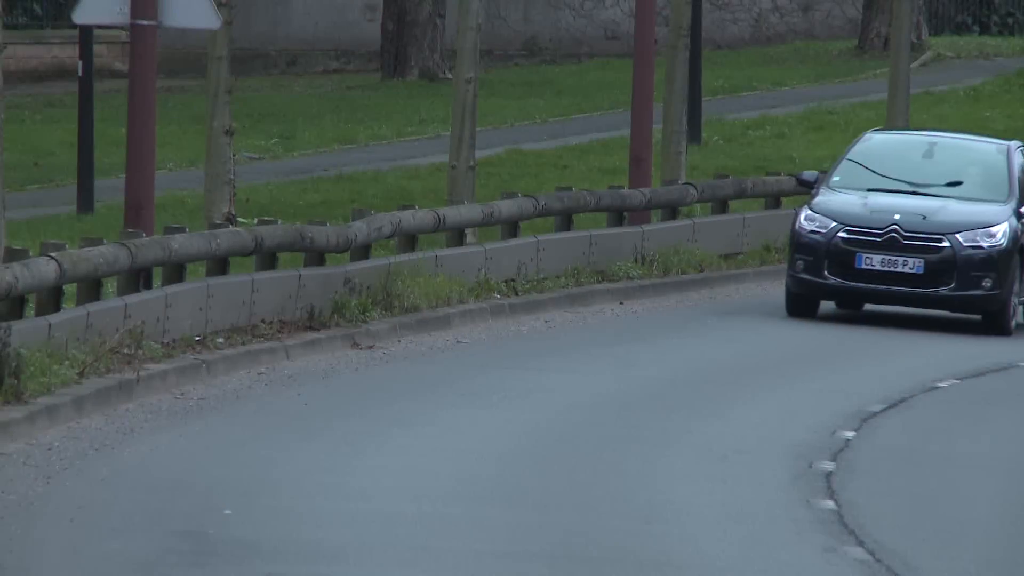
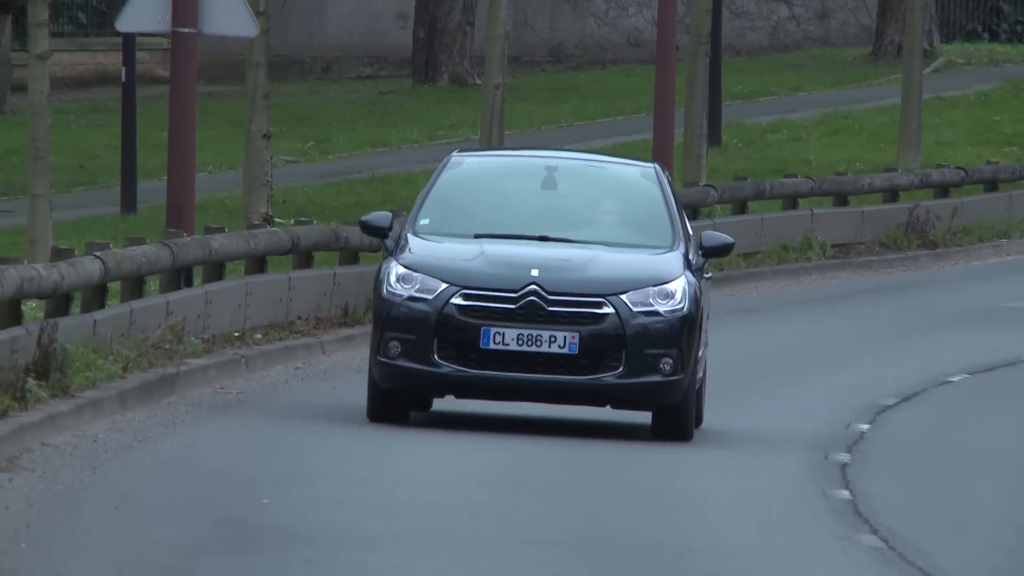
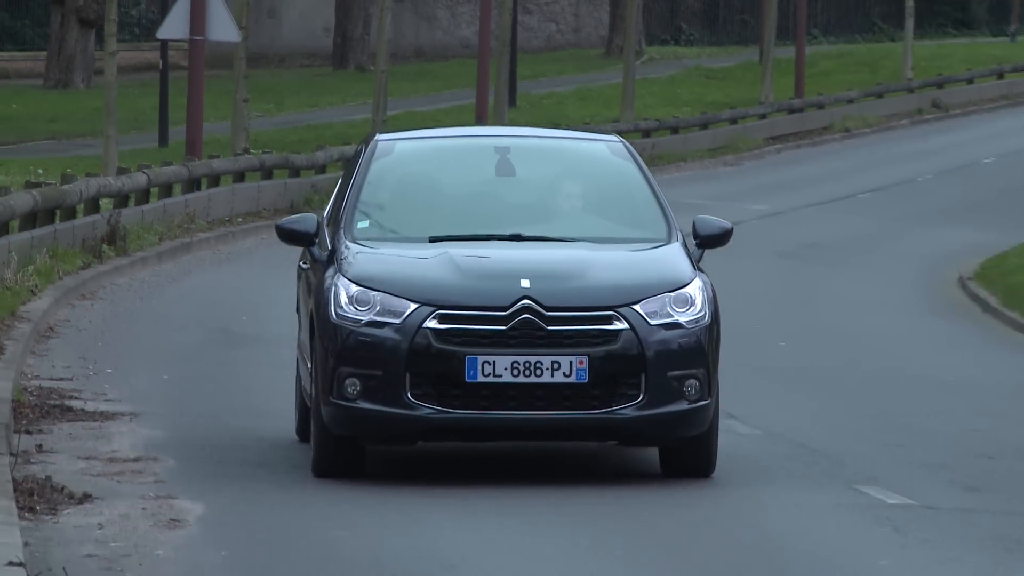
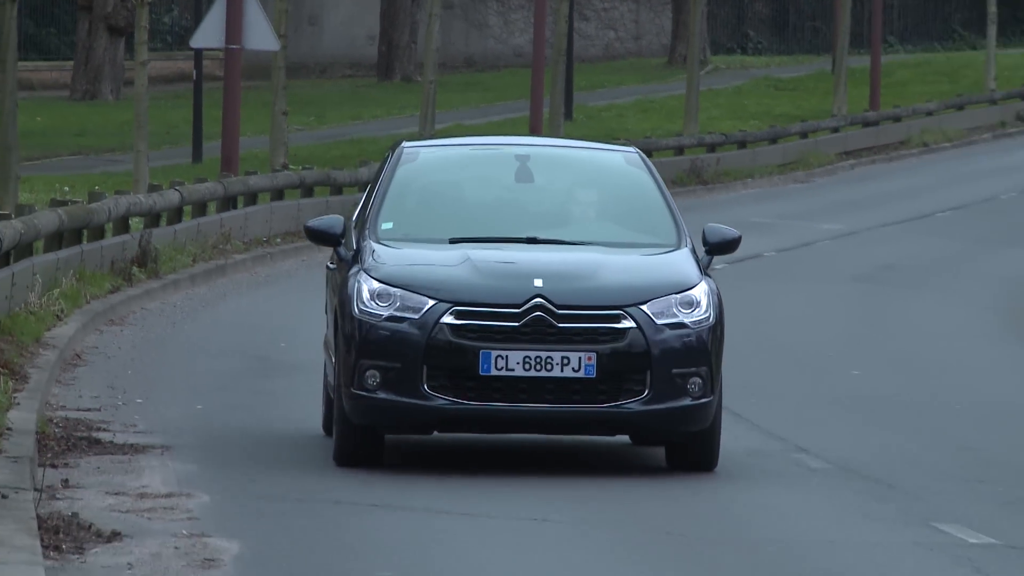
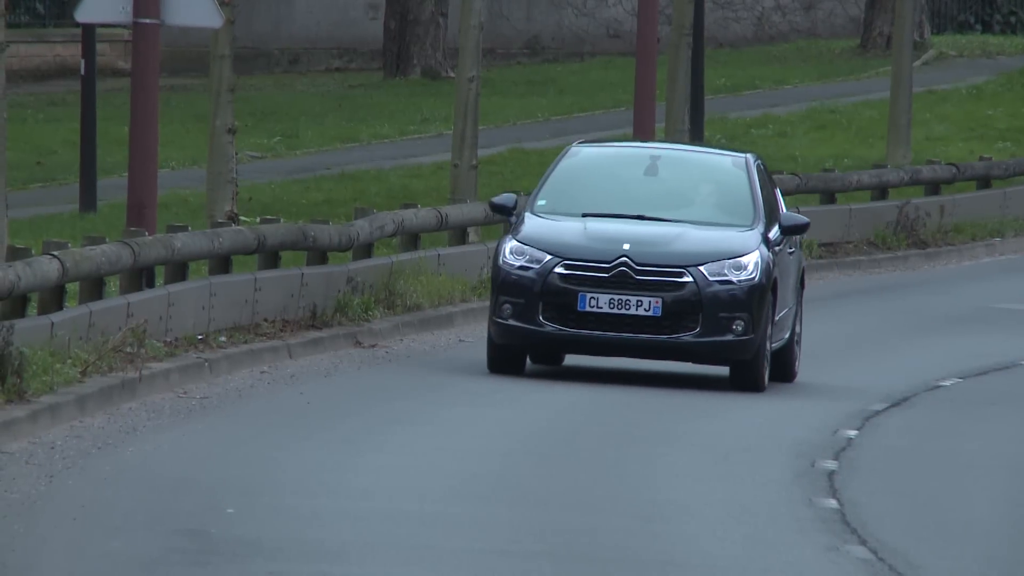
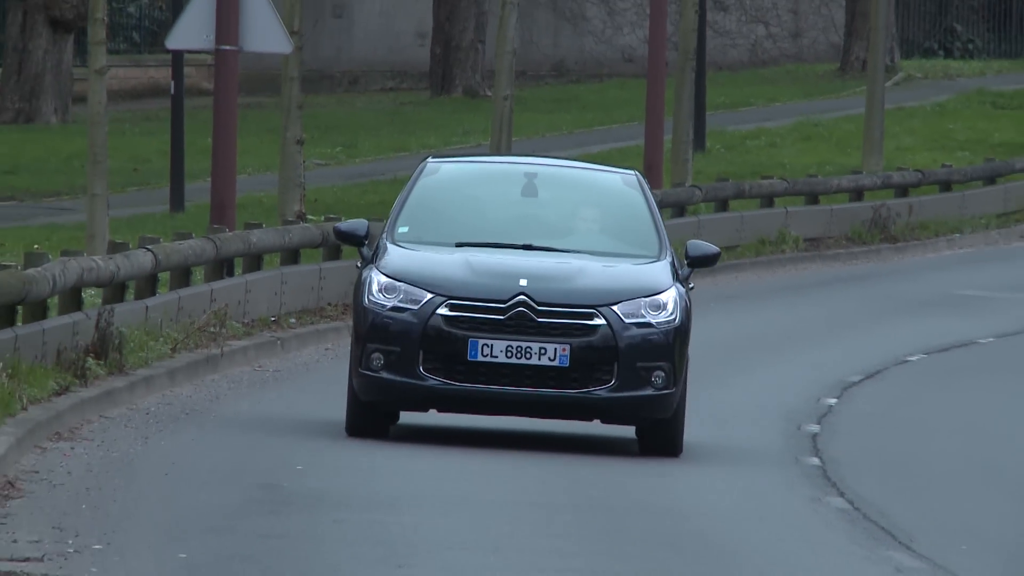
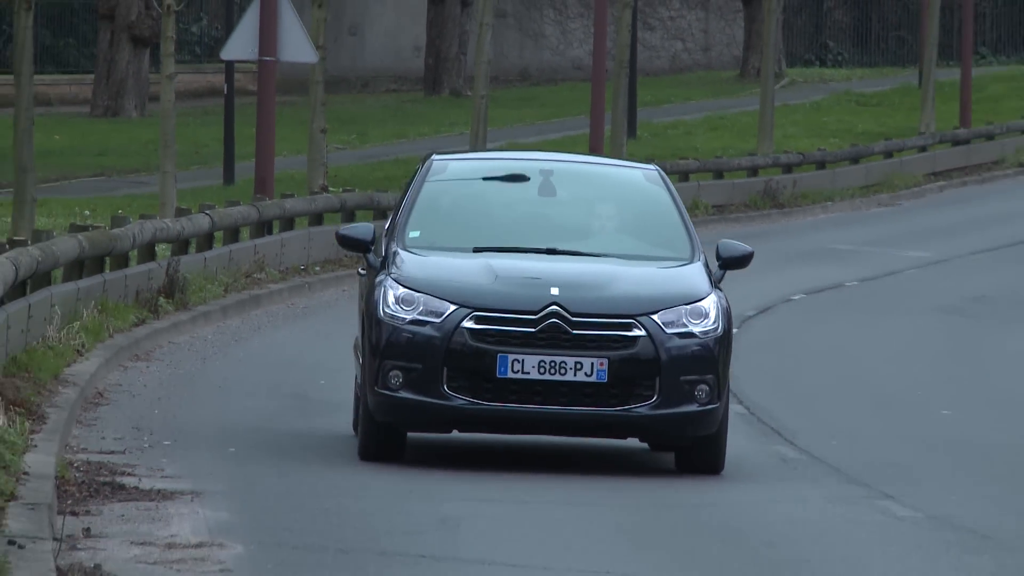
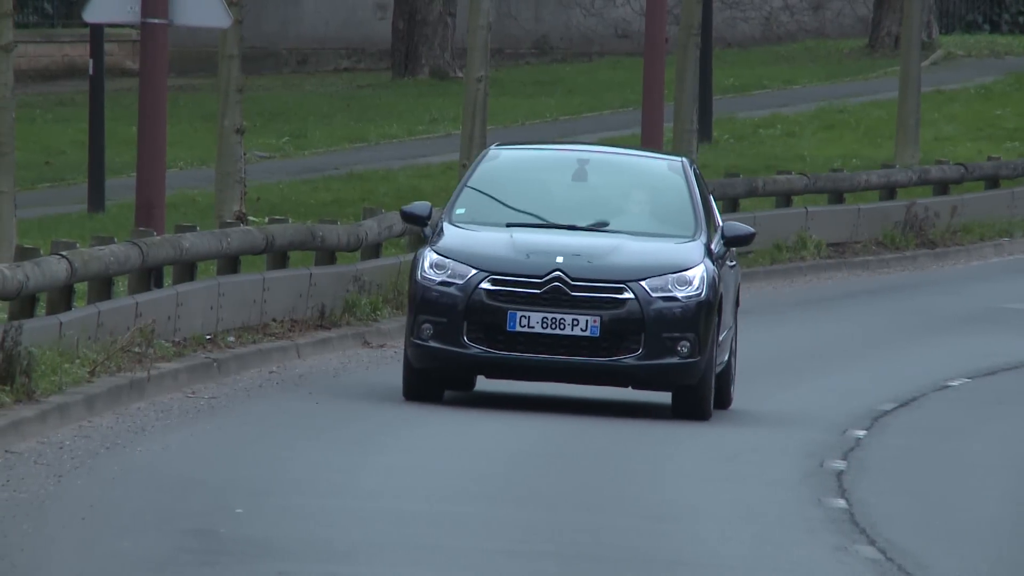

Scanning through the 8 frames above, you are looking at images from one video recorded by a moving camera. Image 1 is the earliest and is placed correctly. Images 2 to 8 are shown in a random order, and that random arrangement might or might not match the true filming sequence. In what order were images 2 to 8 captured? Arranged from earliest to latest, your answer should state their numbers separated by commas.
5, 8, 2, 6, 7, 4, 3
